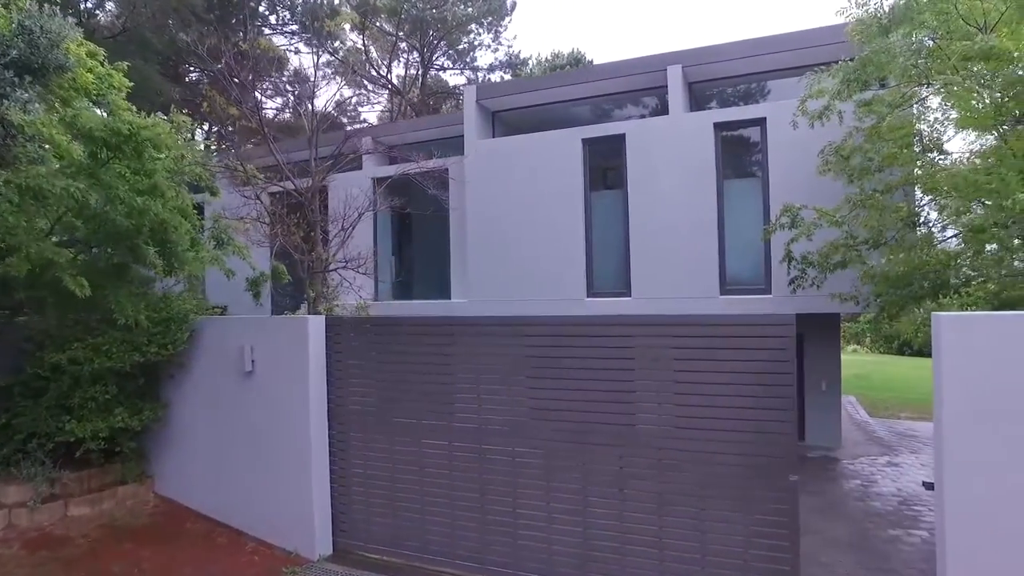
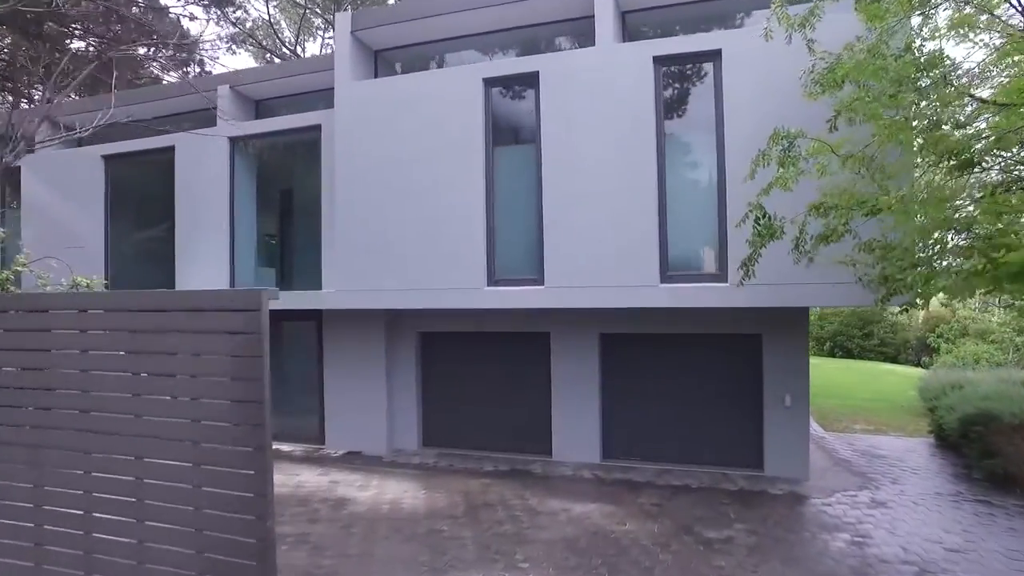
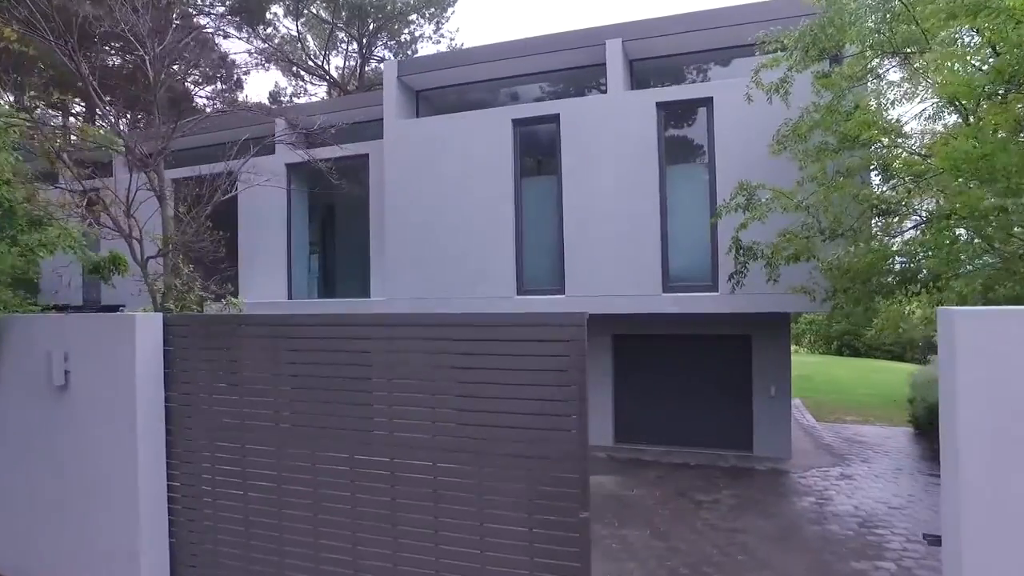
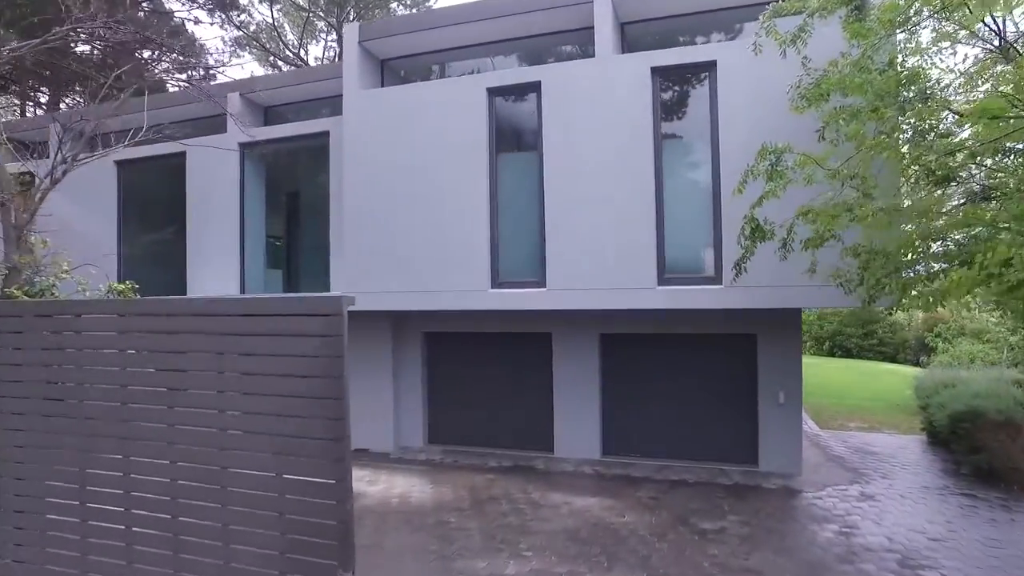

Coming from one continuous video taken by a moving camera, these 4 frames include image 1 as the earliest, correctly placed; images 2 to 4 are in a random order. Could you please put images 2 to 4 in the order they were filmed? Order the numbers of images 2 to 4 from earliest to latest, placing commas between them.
3, 4, 2
